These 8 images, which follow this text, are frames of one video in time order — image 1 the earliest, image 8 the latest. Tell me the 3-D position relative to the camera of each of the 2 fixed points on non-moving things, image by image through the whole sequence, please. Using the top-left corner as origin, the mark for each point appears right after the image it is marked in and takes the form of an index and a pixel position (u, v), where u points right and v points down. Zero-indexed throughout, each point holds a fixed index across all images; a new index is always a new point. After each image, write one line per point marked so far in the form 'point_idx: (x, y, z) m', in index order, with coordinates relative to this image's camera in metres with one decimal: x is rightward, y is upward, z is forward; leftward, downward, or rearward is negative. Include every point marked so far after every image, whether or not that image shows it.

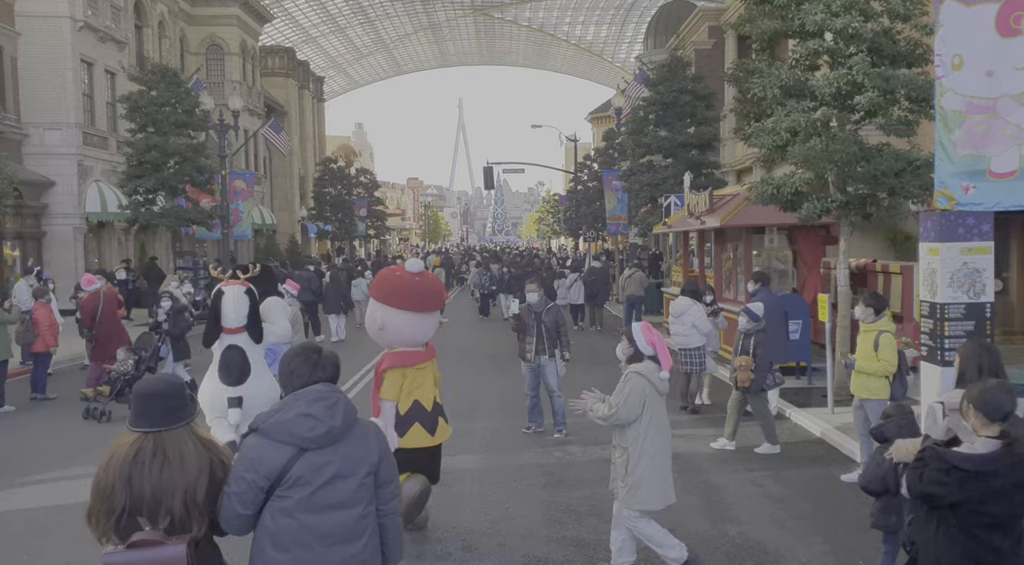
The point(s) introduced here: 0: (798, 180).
0: (+3.7, +1.3, +14.9) m
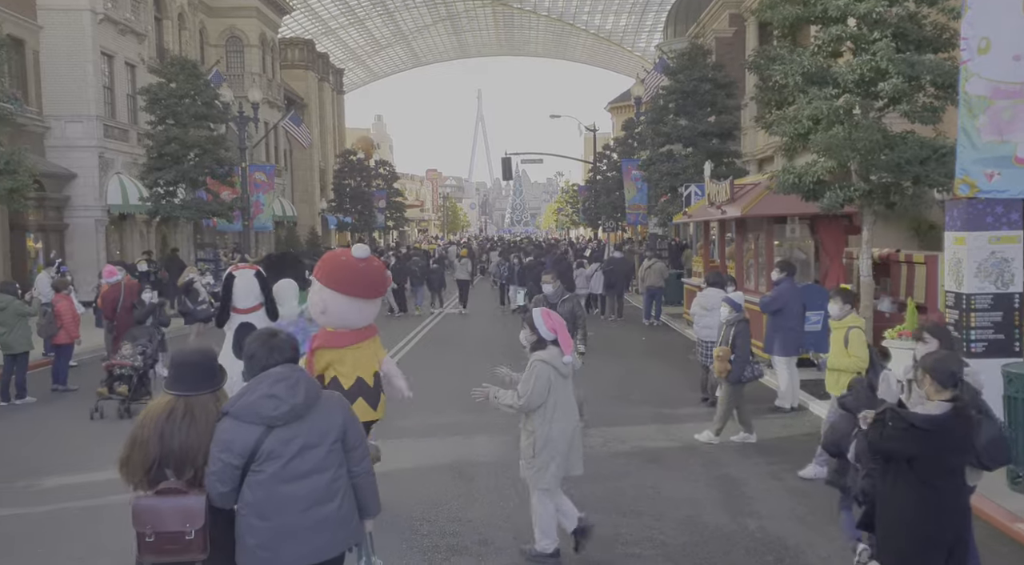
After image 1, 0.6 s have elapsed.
0: (+3.9, +1.4, +14.7) m
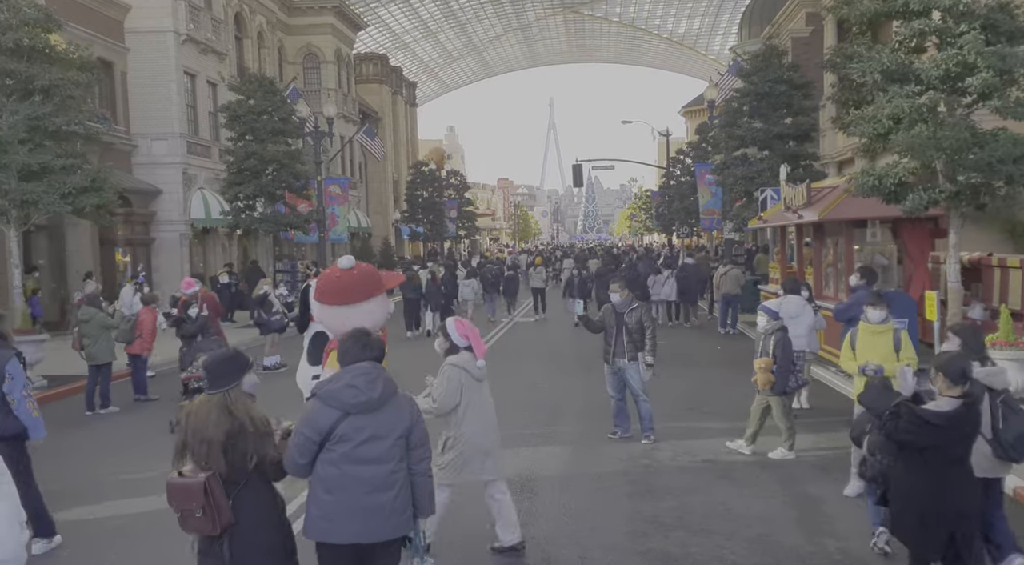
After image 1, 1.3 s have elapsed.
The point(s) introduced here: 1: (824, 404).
0: (+4.8, +1.4, +14.1) m
1: (+4.0, -1.6, +14.8) m
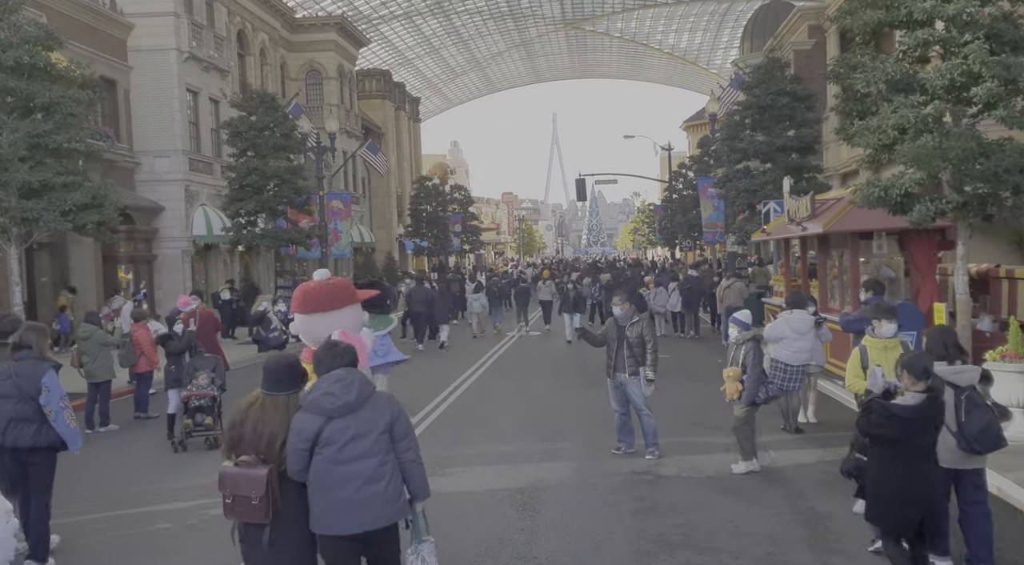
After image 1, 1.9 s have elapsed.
0: (+4.8, +1.2, +14.0) m
1: (+4.0, -1.7, +14.6) m
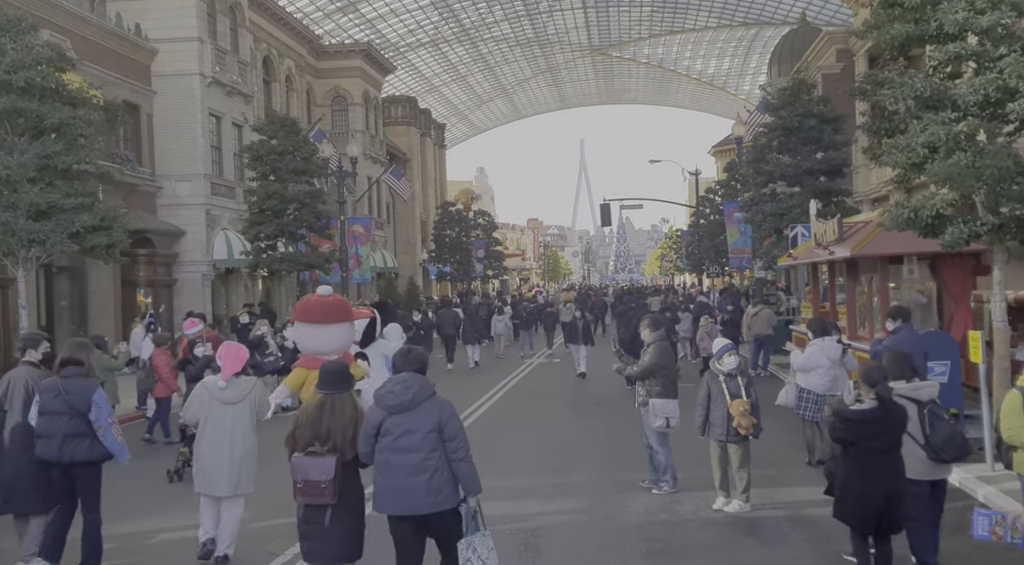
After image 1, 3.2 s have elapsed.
0: (+4.9, +0.9, +13.4) m
1: (+4.2, -2.0, +14.0) m
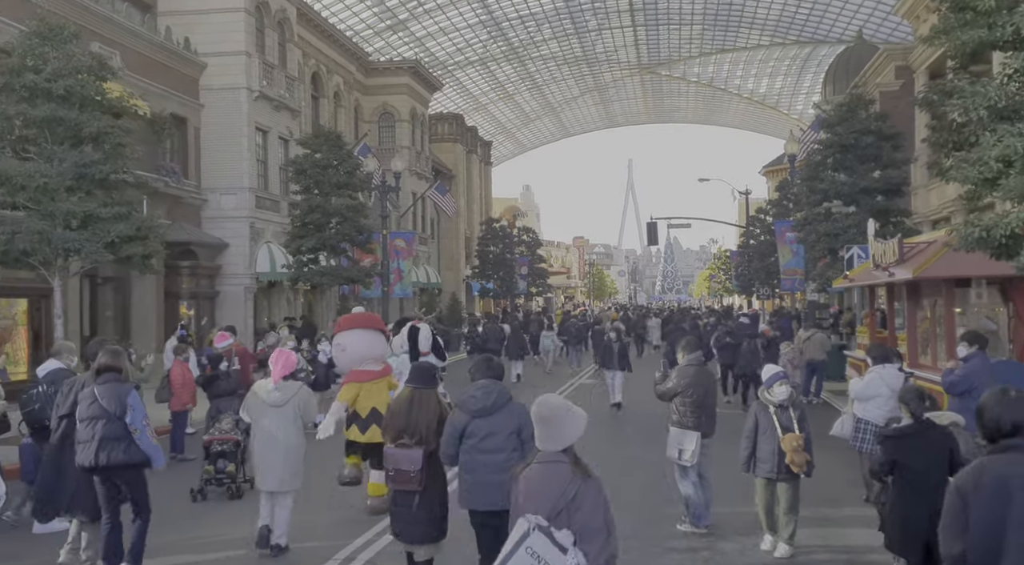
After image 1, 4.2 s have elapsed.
0: (+5.4, +0.6, +12.6) m
1: (+4.6, -2.3, +13.2) m
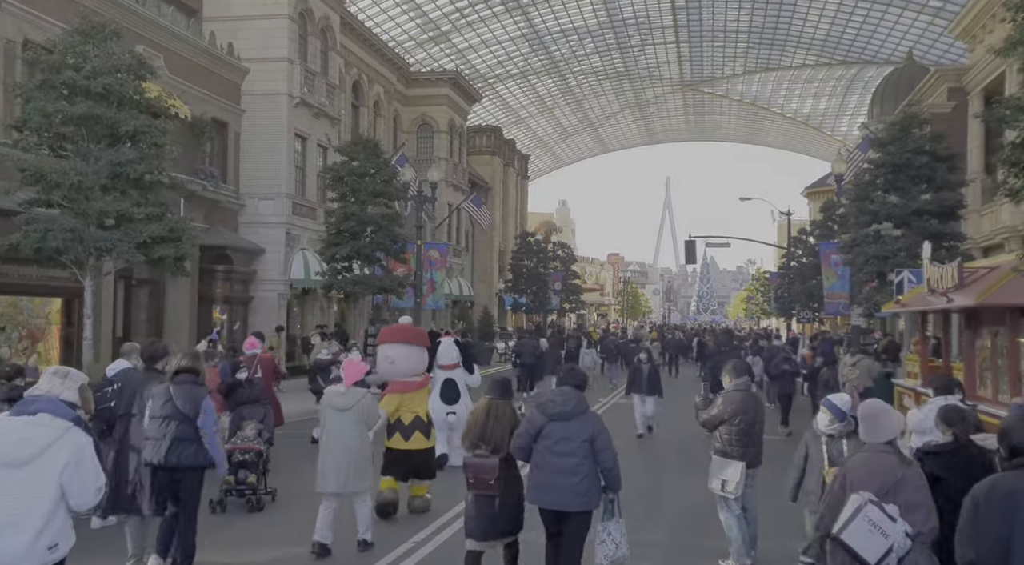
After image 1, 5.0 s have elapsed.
0: (+5.8, +0.3, +12.0) m
1: (+5.0, -2.6, +12.5) m
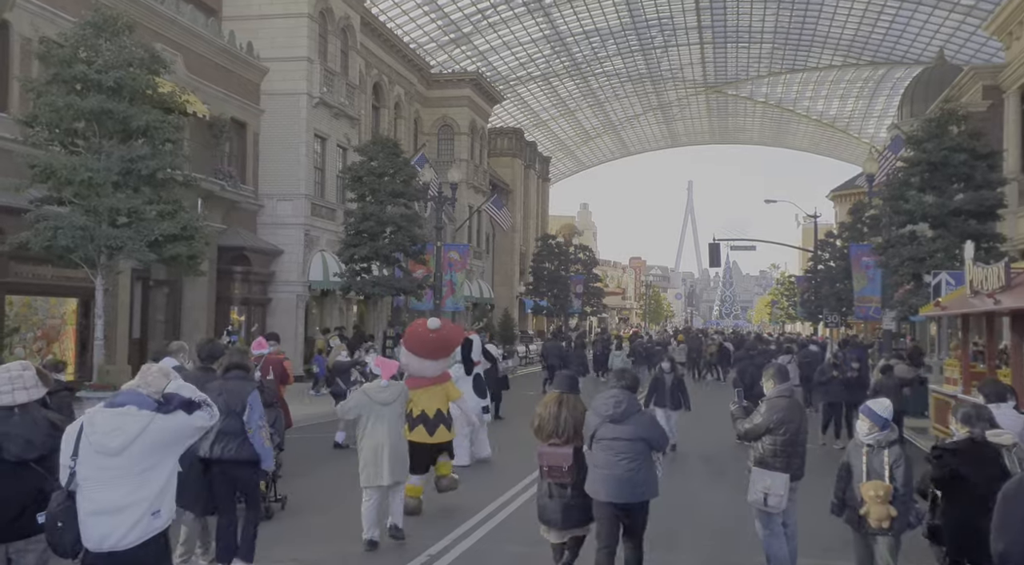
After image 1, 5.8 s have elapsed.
0: (+6.0, +0.3, +11.3) m
1: (+5.2, -2.6, +11.9) m
